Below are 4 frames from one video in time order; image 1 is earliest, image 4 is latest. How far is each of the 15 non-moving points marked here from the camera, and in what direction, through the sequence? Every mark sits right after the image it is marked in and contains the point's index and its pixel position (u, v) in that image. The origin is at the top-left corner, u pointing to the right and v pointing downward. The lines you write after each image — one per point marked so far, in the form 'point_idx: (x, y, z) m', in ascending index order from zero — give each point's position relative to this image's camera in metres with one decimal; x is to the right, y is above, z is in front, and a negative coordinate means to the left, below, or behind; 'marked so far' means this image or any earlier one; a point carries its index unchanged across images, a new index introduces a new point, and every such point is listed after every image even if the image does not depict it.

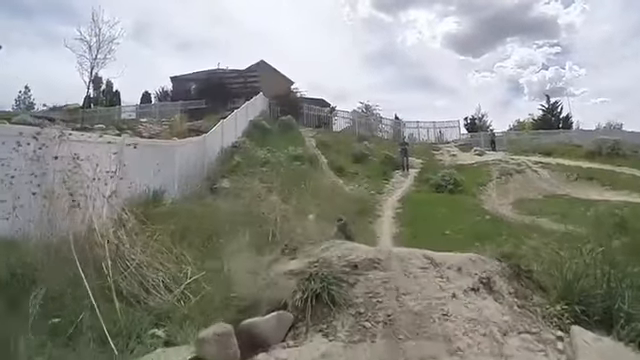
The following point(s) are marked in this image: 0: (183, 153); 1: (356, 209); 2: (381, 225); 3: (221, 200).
0: (-4.6, +0.9, +16.4) m
1: (+1.2, -0.9, +16.5) m
2: (+1.9, -1.3, +15.4) m
3: (-3.0, -0.6, +14.3) m
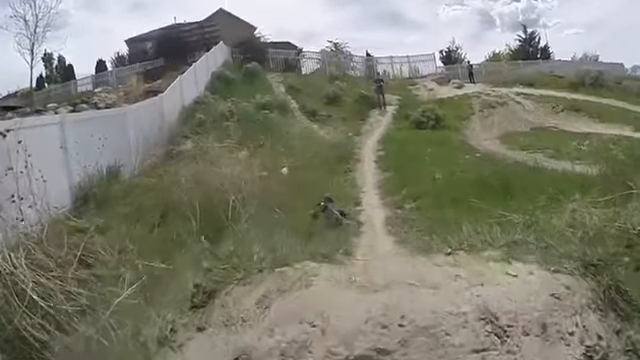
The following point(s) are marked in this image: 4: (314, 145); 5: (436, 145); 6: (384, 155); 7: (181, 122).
0: (-5.5, +2.0, +14.4) m
1: (+0.4, +0.7, +14.9) m
2: (+1.2, +0.2, +13.9) m
3: (-3.7, +0.4, +12.6) m
4: (-0.2, +1.1, +16.4) m
5: (+4.3, +1.2, +17.5) m
6: (+2.1, +0.8, +15.8) m
7: (-5.1, +2.1, +17.7) m
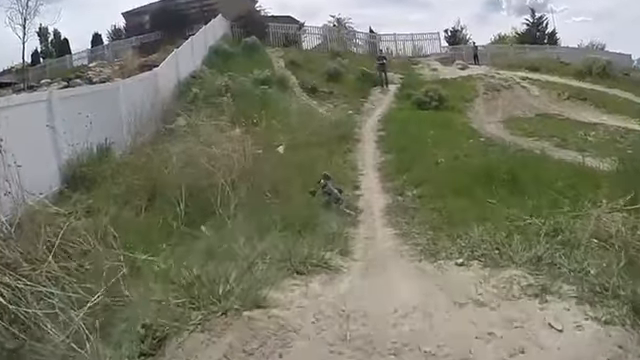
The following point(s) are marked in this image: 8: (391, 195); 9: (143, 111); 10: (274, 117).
0: (-5.5, +2.7, +13.8) m
1: (+0.3, +1.2, +14.4) m
2: (+1.2, +0.7, +13.3) m
3: (-3.7, +1.0, +12.0) m
4: (-0.2, +1.7, +15.8) m
5: (+4.2, +1.7, +16.9) m
6: (+2.1, +1.3, +15.3) m
7: (-5.1, +2.9, +17.0) m
8: (+1.4, -0.3, +9.3) m
9: (-5.4, +2.2, +14.5) m
10: (-1.5, +2.0, +15.7) m
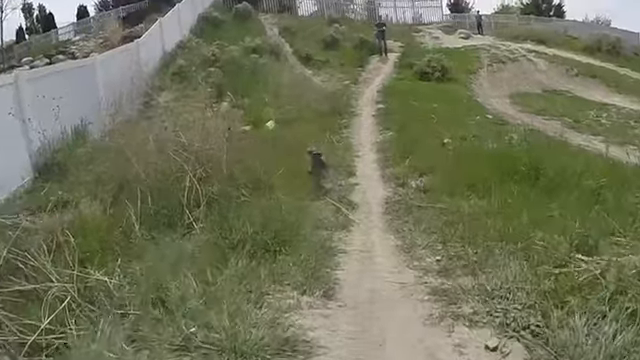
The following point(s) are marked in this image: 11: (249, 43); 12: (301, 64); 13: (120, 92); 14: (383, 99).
0: (-5.7, +3.1, +12.5) m
1: (+0.2, +1.7, +13.2) m
2: (+1.0, +1.1, +12.2) m
3: (-3.9, +1.3, +10.8) m
4: (-0.4, +2.3, +14.6) m
5: (+4.0, +2.3, +15.7) m
6: (+1.9, +1.8, +14.1) m
7: (-5.3, +3.6, +15.7) m
8: (+1.2, -0.1, +8.2) m
9: (-5.6, +2.6, +13.2) m
10: (-1.7, +2.5, +14.4) m
11: (-2.8, +5.1, +19.0) m
12: (-0.8, +4.3, +19.5) m
13: (-5.6, +2.4, +12.9) m
14: (+2.0, +2.3, +15.5) m
